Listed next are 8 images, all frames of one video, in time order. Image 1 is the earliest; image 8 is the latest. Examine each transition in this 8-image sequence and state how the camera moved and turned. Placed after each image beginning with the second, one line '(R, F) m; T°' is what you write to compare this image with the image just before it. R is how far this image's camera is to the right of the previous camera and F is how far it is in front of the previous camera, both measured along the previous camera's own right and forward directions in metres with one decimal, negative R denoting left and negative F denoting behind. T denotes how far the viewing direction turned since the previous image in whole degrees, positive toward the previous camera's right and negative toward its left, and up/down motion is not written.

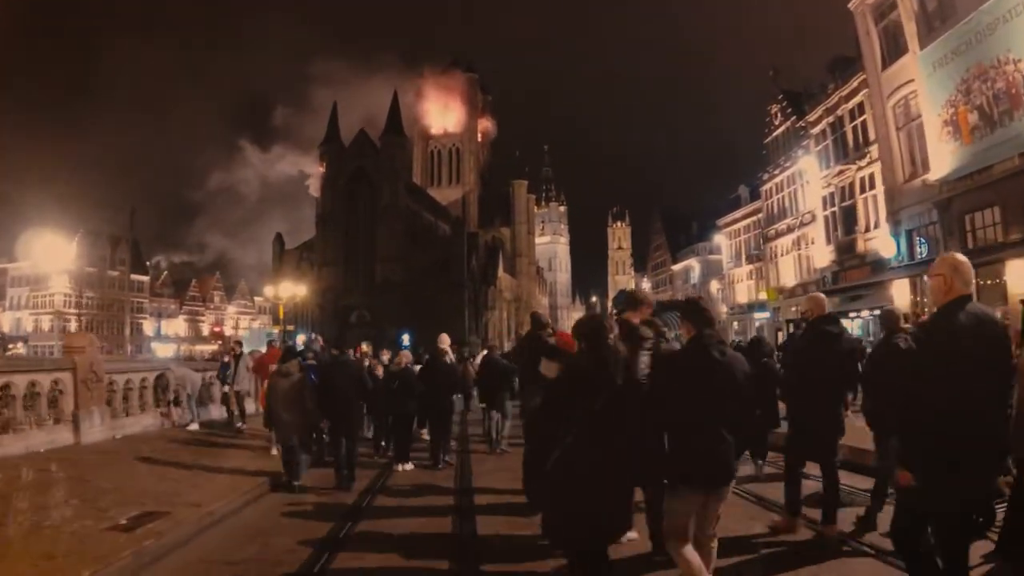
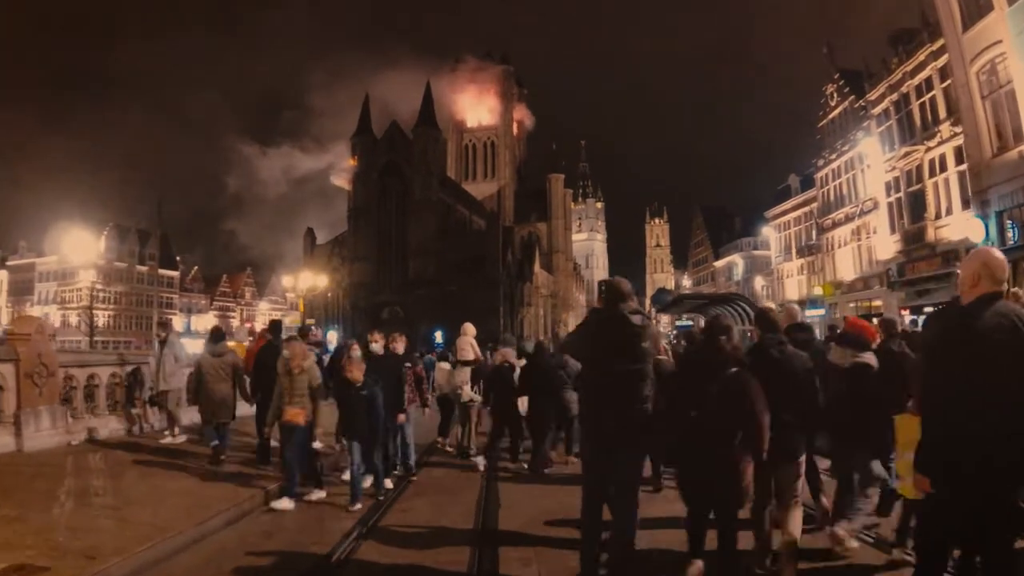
(+0.1, +2.0) m; -3°
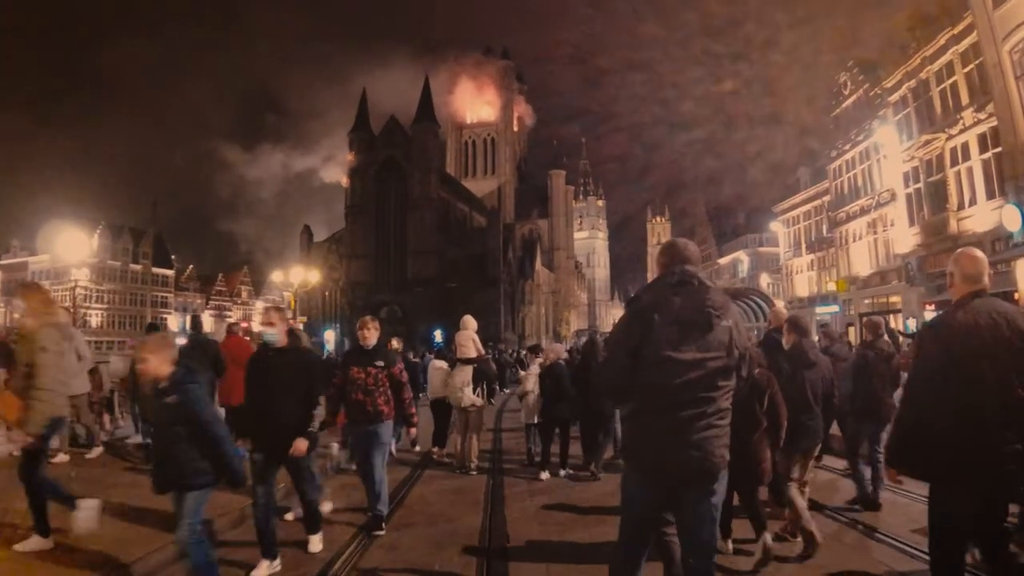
(-0.1, +1.3) m; 0°
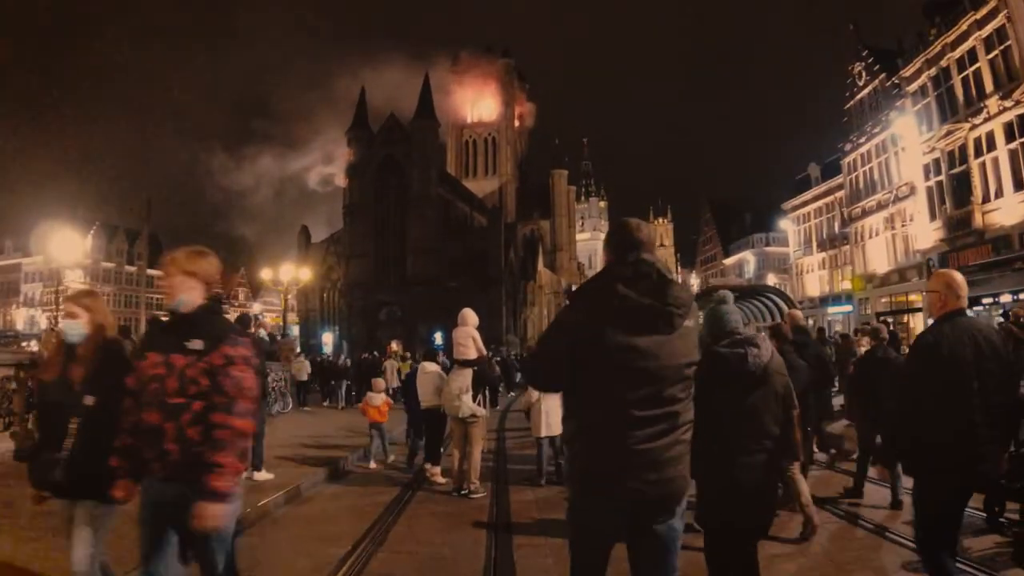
(0.0, +1.3) m; 0°
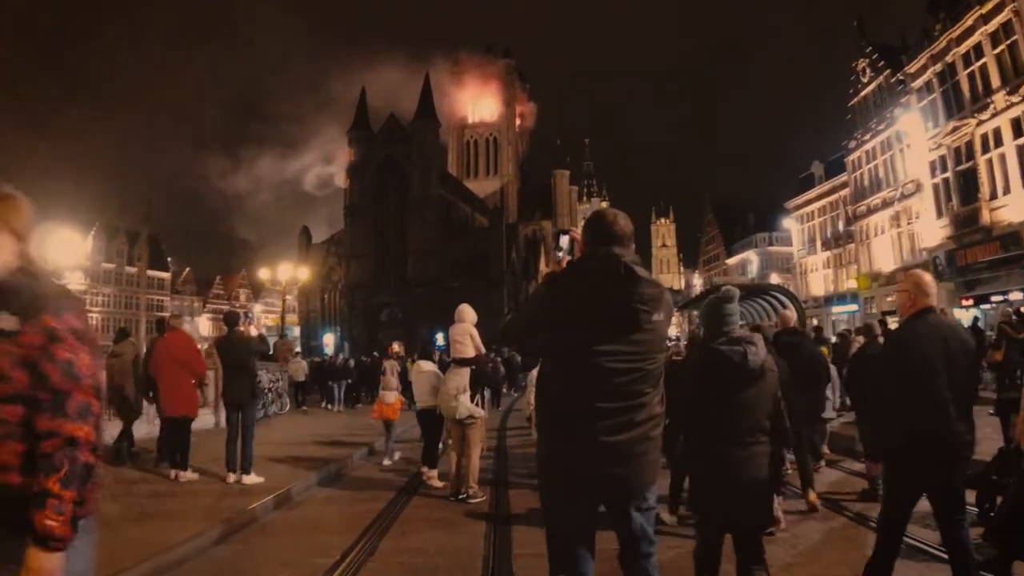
(0.0, +0.3) m; 0°
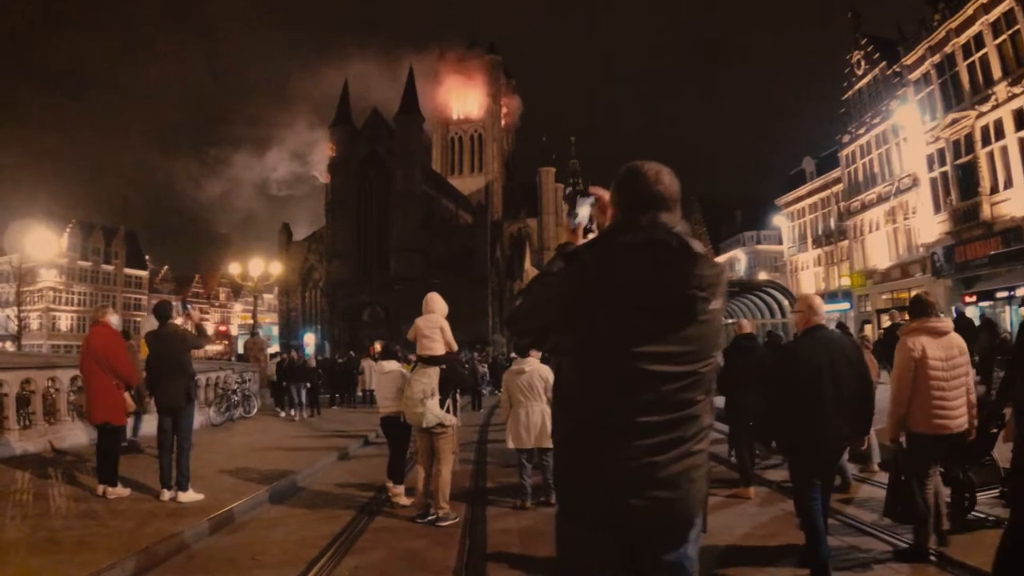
(+0.1, +1.0) m; +1°
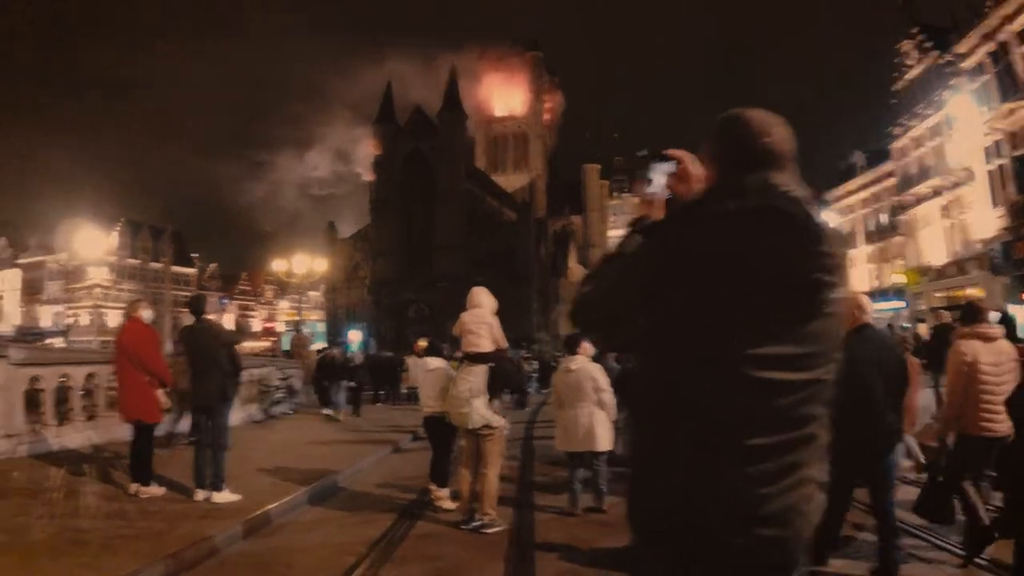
(-0.1, +0.4) m; -3°
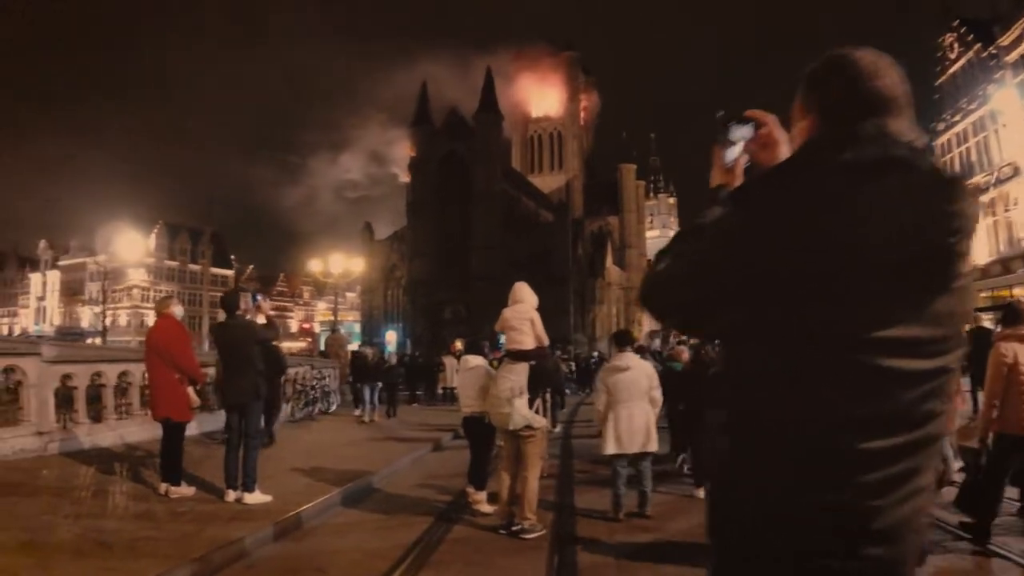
(0.0, +0.3) m; -3°
